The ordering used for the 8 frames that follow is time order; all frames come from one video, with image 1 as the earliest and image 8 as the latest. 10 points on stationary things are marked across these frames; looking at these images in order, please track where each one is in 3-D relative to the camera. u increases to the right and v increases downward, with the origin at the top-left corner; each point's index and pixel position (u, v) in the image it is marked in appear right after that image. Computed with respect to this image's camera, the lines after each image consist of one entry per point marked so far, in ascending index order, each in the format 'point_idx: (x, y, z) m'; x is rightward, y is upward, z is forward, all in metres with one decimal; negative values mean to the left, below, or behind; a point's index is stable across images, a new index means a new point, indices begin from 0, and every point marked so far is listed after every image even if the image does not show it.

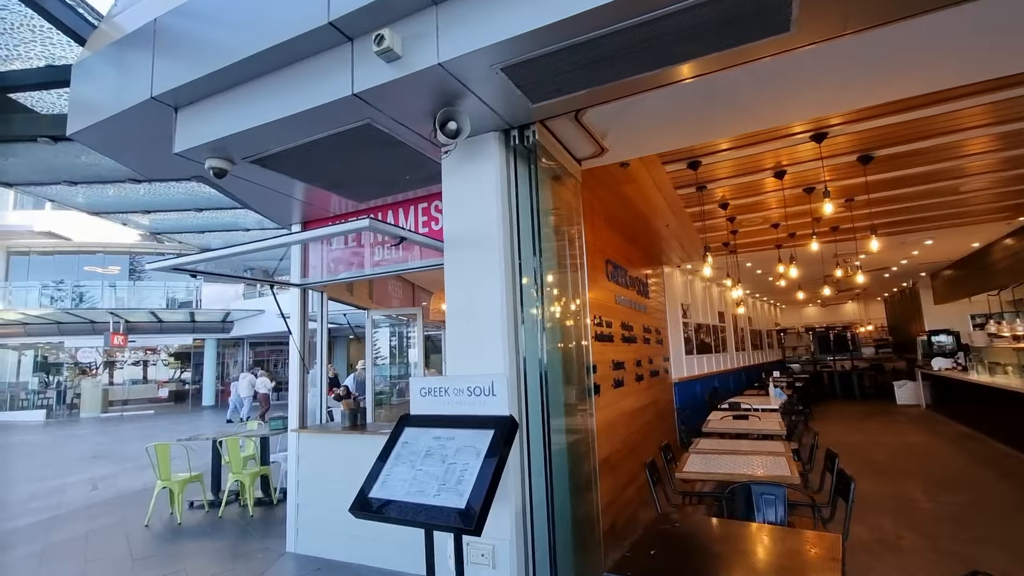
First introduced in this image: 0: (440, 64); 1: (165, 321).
0: (-0.2, +0.8, +1.8) m
1: (-11.3, -1.1, +16.0) m
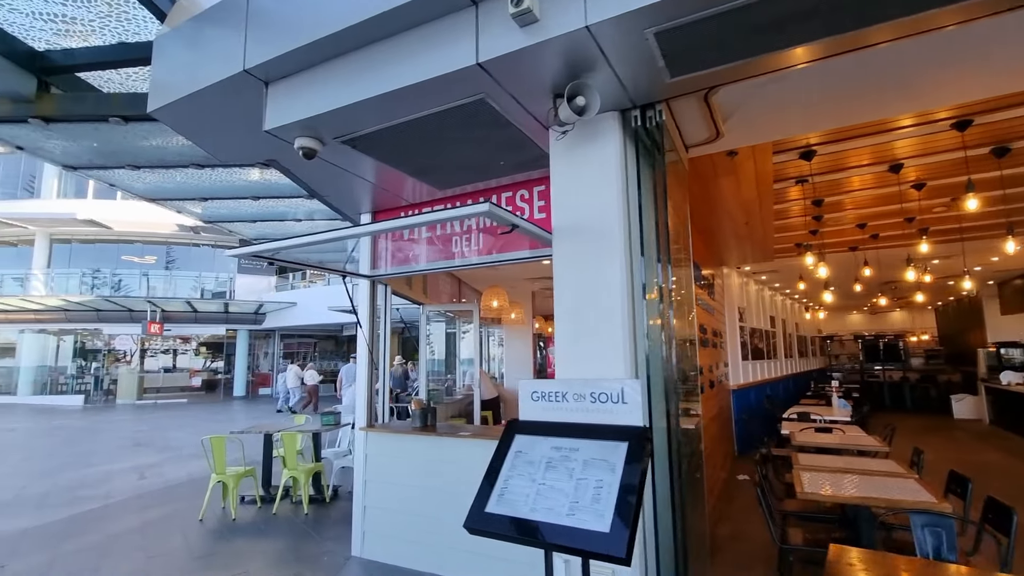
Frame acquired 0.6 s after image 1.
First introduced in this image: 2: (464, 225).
0: (+0.2, +0.8, +1.6) m
1: (-10.3, -0.8, +16.2) m
2: (-0.3, +0.4, +3.1) m
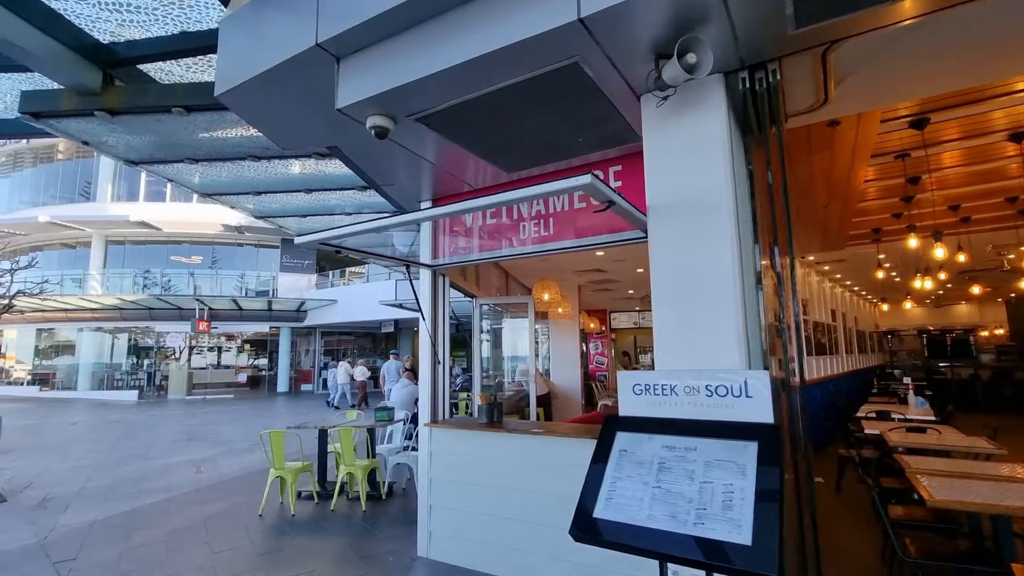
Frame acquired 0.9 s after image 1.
0: (+0.6, +0.9, +1.4) m
1: (-9.0, -0.7, +16.7) m
2: (+0.1, +0.5, +3.0) m
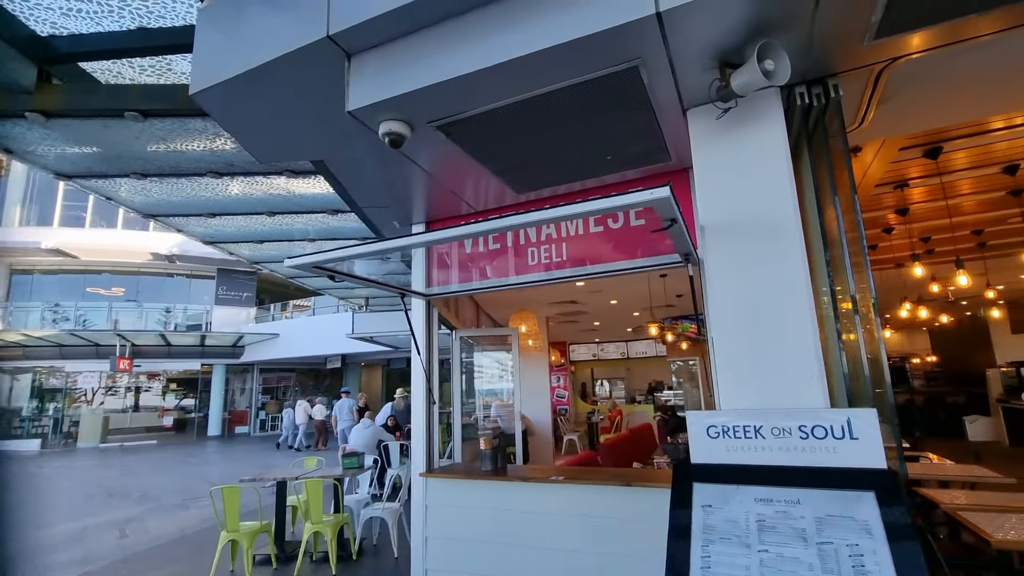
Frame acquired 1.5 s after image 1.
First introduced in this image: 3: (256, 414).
0: (+0.8, +0.8, +1.2) m
1: (-10.5, -1.8, +15.2) m
2: (+0.2, +0.3, +2.8) m
3: (-8.7, -4.3, +16.8) m
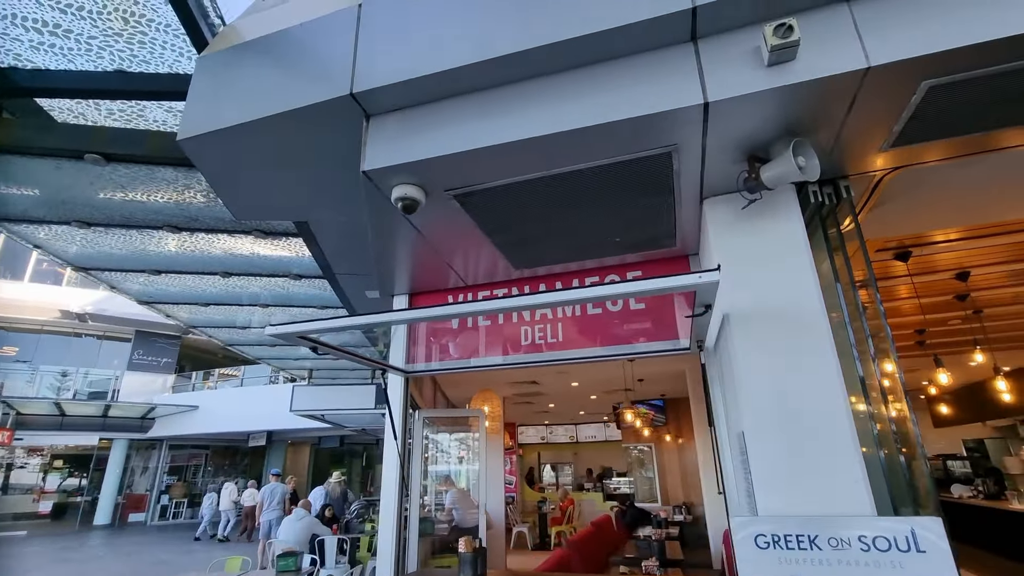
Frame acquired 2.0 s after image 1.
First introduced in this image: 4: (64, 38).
0: (+0.9, +0.6, +1.3) m
1: (-12.0, -3.5, +13.4) m
2: (+0.1, -0.1, +2.7) m
3: (-10.6, -6.3, +14.7) m
4: (-2.0, +1.1, +2.2) m
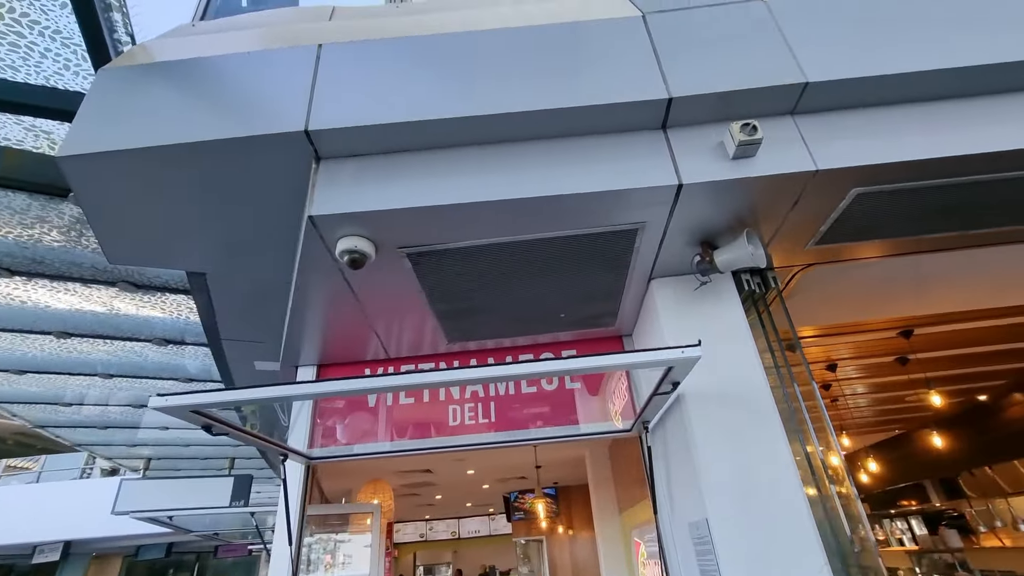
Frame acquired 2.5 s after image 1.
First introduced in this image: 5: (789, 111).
0: (+0.9, +0.3, +1.5) m
1: (-14.7, -4.6, +9.3) m
2: (-0.2, -0.5, +2.5) m
3: (-13.7, -7.7, +10.5) m
4: (-2.2, +1.0, +1.8) m
5: (+0.9, +0.6, +1.6) m
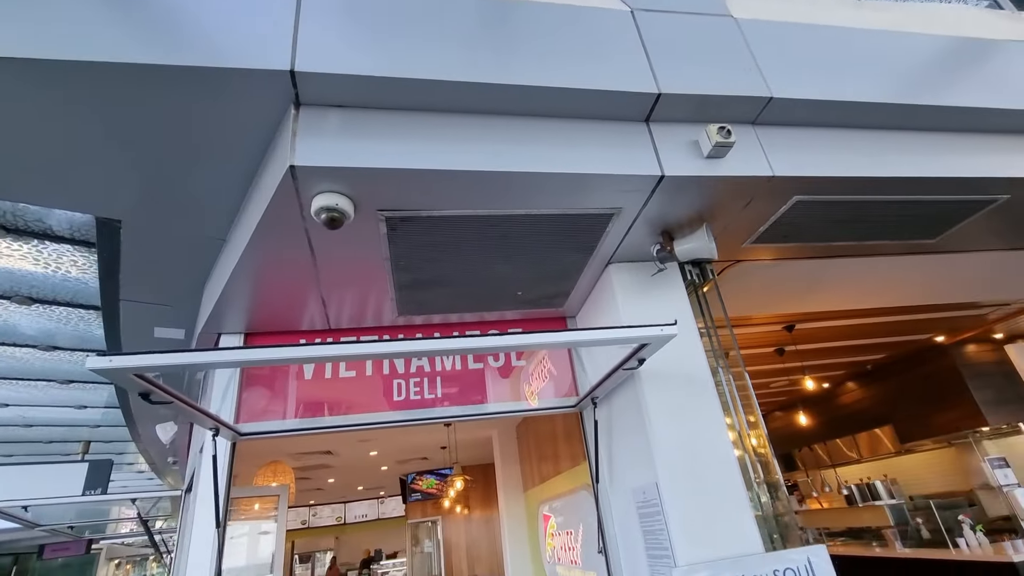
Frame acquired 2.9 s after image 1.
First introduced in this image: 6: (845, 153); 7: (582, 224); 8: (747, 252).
0: (+0.9, +0.4, +1.7) m
1: (-16.3, -3.3, +6.1) m
2: (-0.5, -0.4, +2.4) m
3: (-15.9, -6.4, +7.5) m
4: (-2.1, +1.2, +1.3) m
5: (+0.8, +0.6, +1.7) m
6: (+1.2, +0.5, +1.8) m
7: (+0.2, +0.2, +1.8) m
8: (+1.0, +0.2, +2.1) m
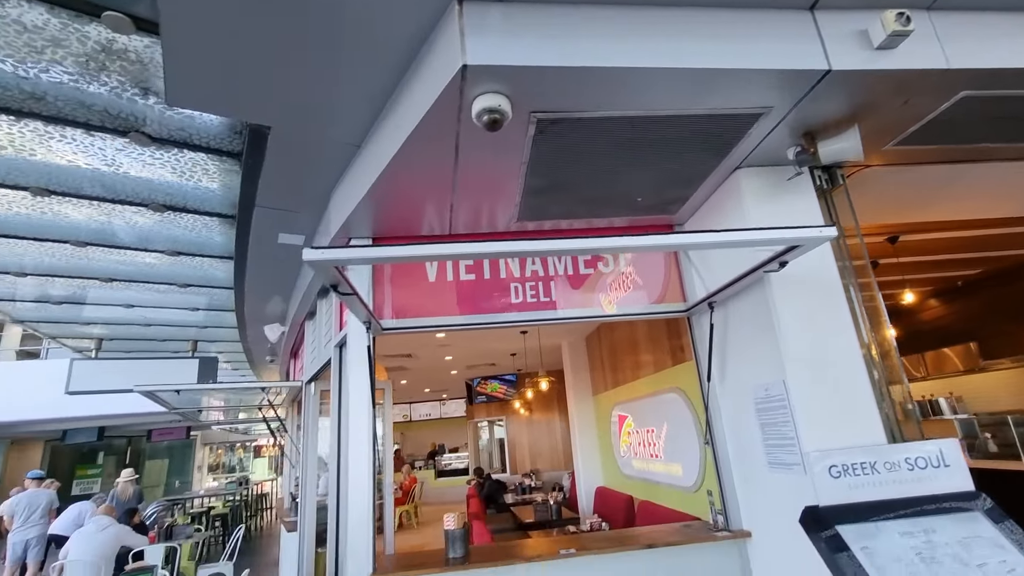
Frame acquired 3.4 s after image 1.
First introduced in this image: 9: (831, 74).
0: (+1.4, +0.7, +1.6) m
1: (-15.4, -2.0, +7.8) m
2: (0.0, +0.1, +2.5) m
3: (-14.9, -4.8, +9.7) m
4: (-1.7, +1.5, +1.3) m
5: (+1.3, +0.9, +1.6) m
6: (+1.7, +0.8, +1.6) m
7: (+0.8, +0.6, +1.8) m
8: (+1.5, +0.5, +2.1) m
9: (+1.0, +0.7, +1.6) m
